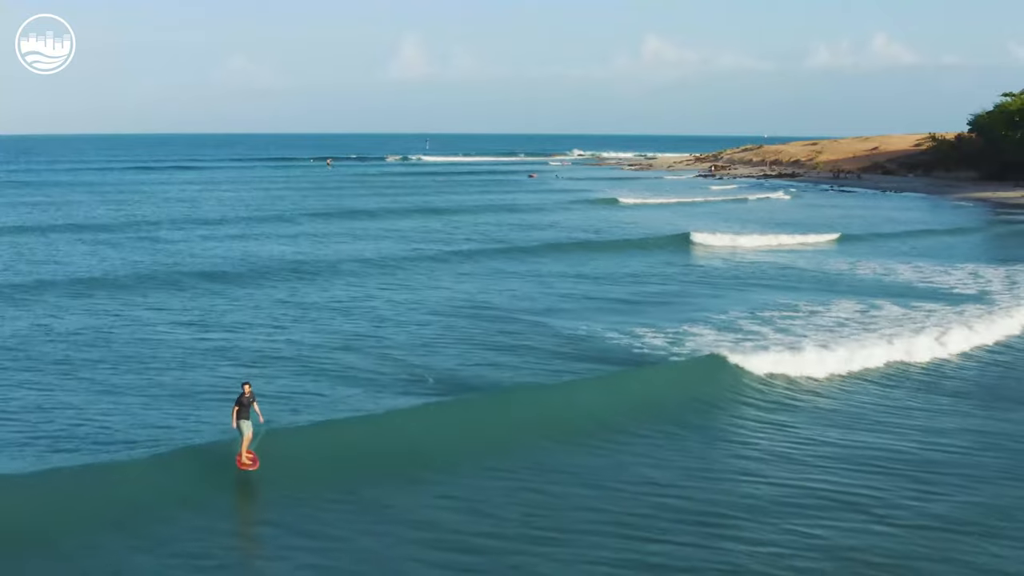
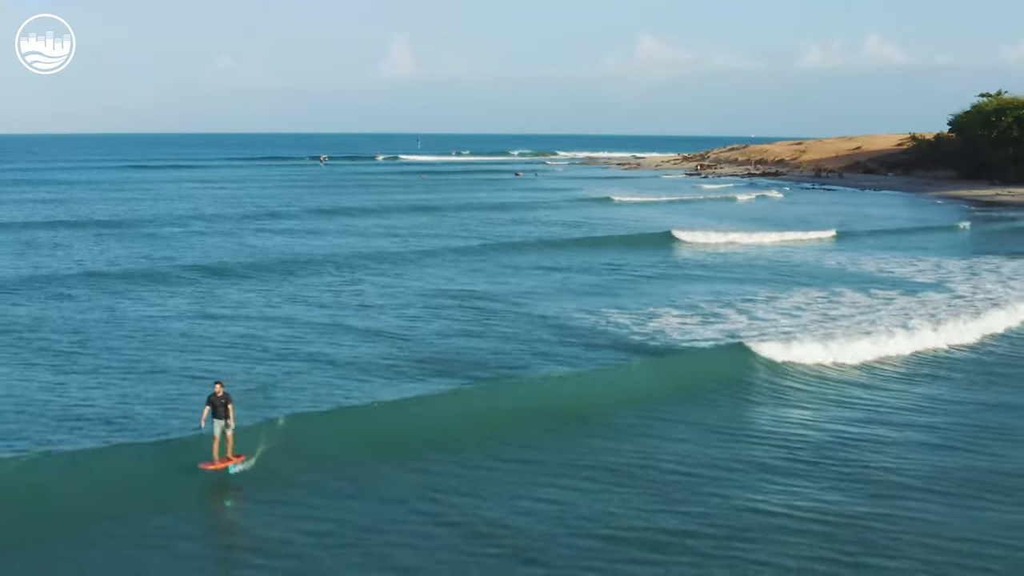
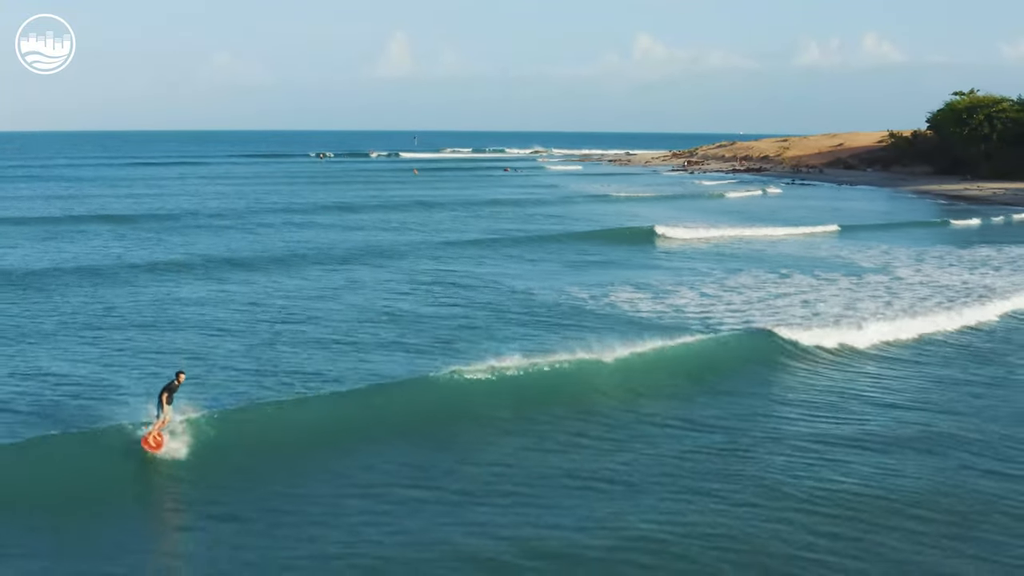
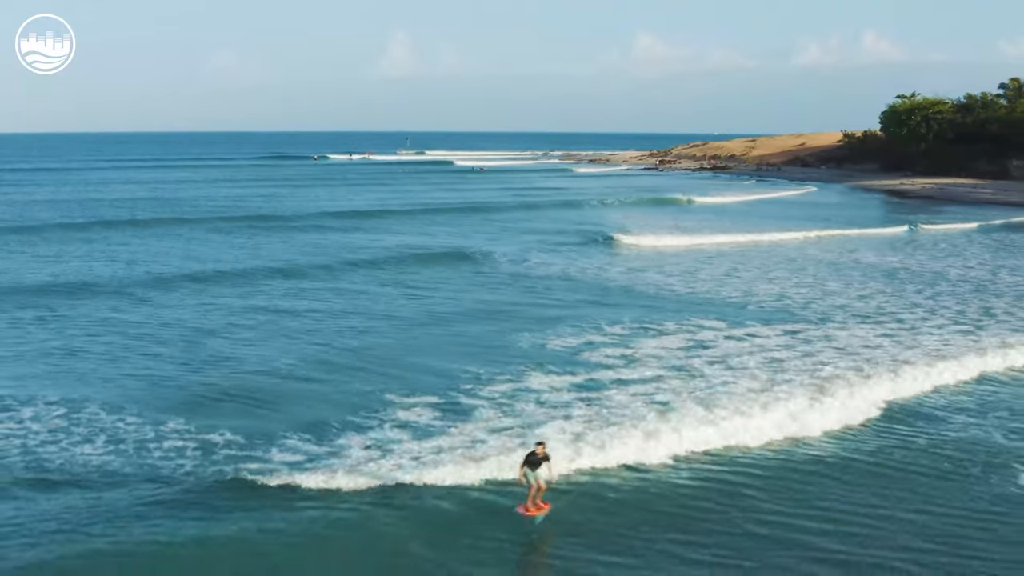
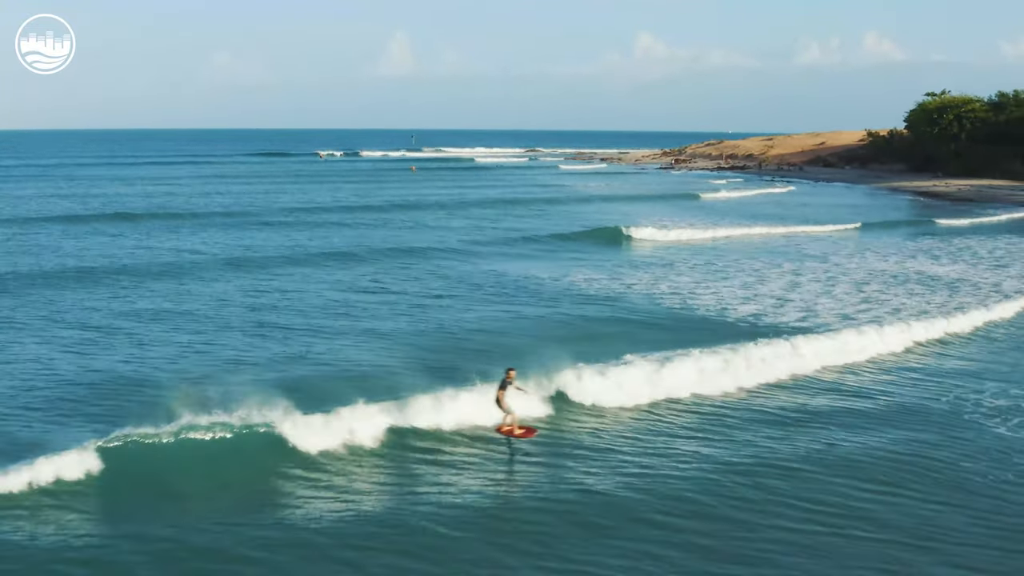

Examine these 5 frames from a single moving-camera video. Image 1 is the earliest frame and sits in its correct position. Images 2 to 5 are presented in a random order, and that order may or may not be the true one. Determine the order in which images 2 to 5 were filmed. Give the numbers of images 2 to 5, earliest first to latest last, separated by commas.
2, 3, 5, 4
